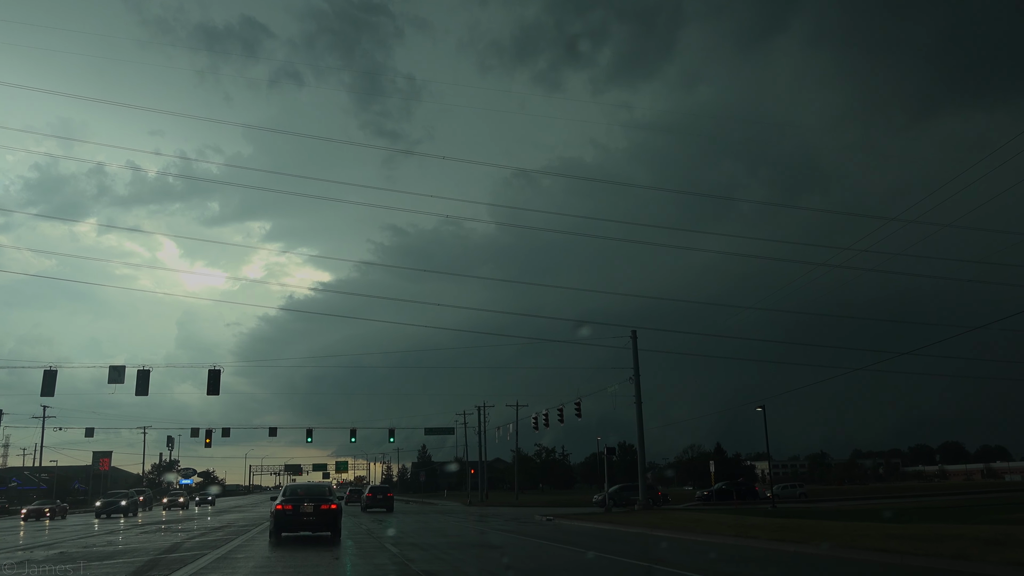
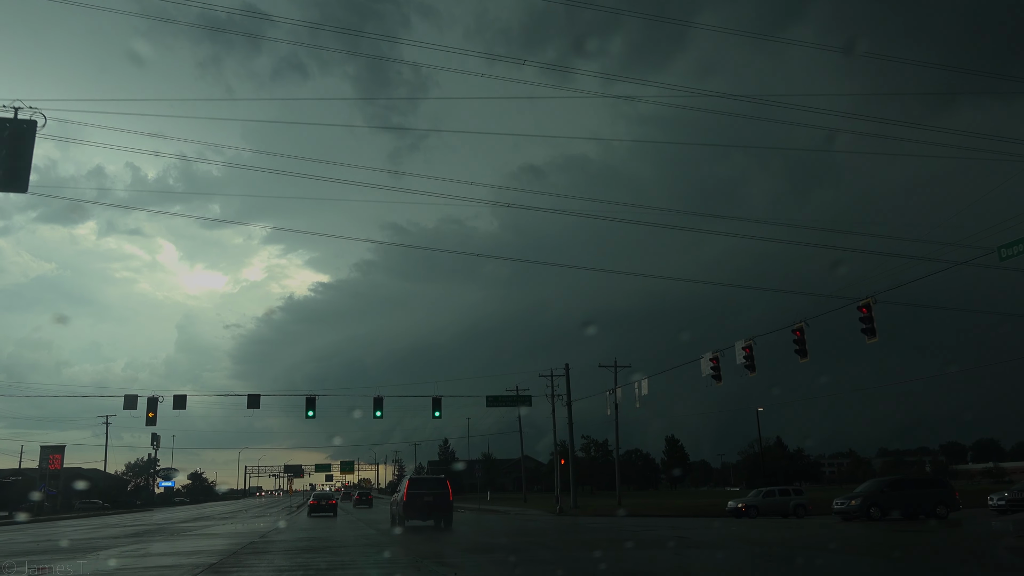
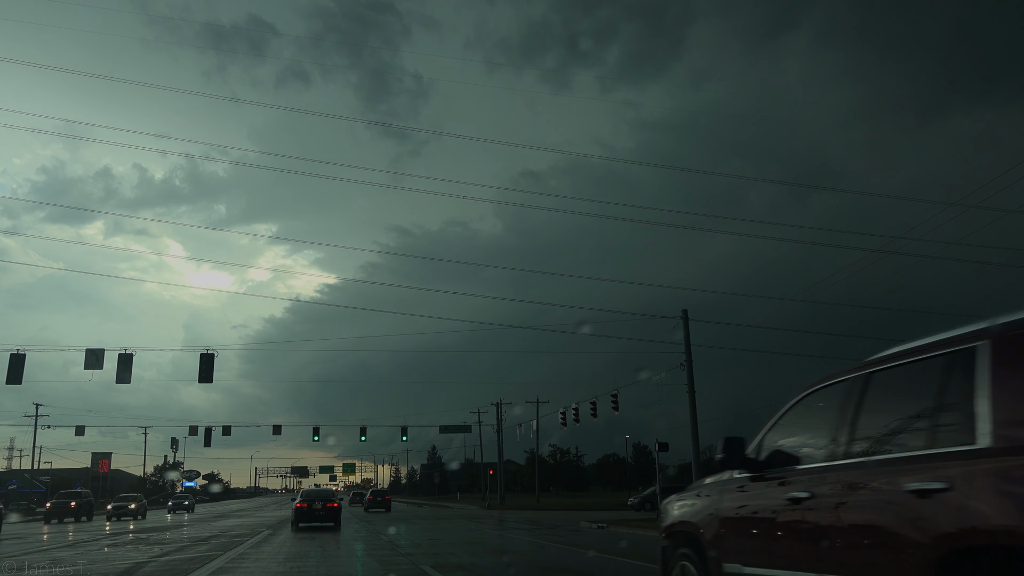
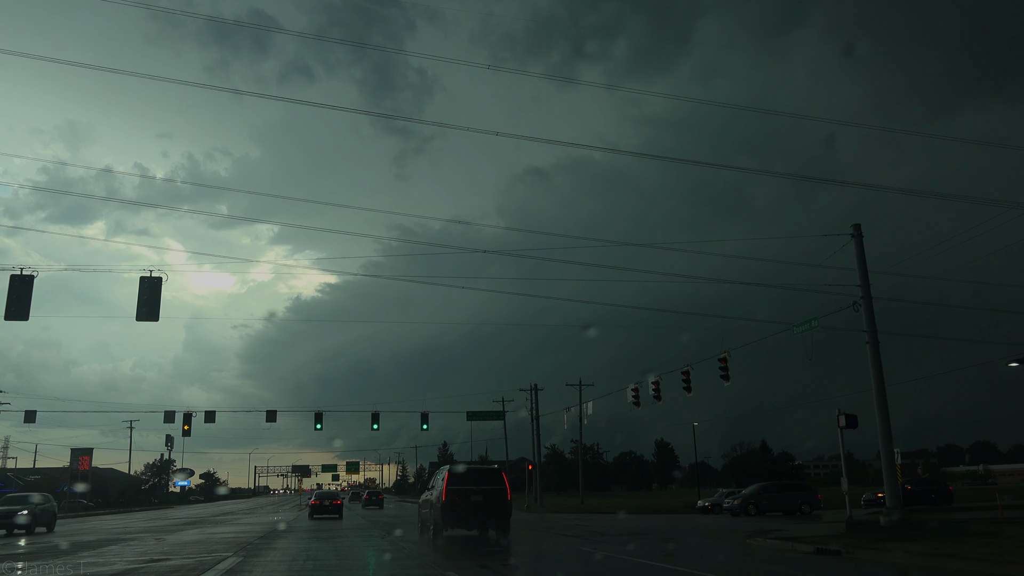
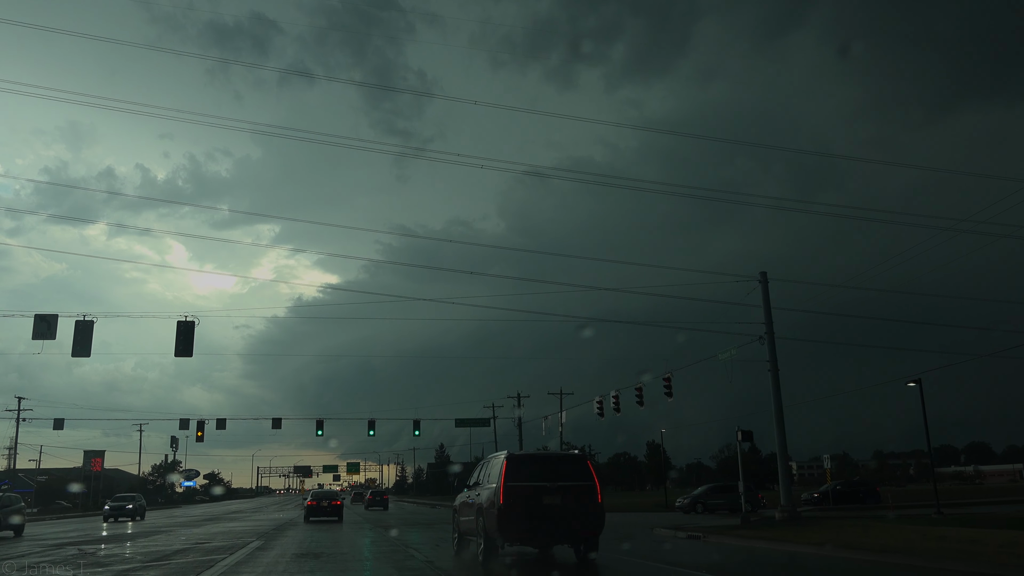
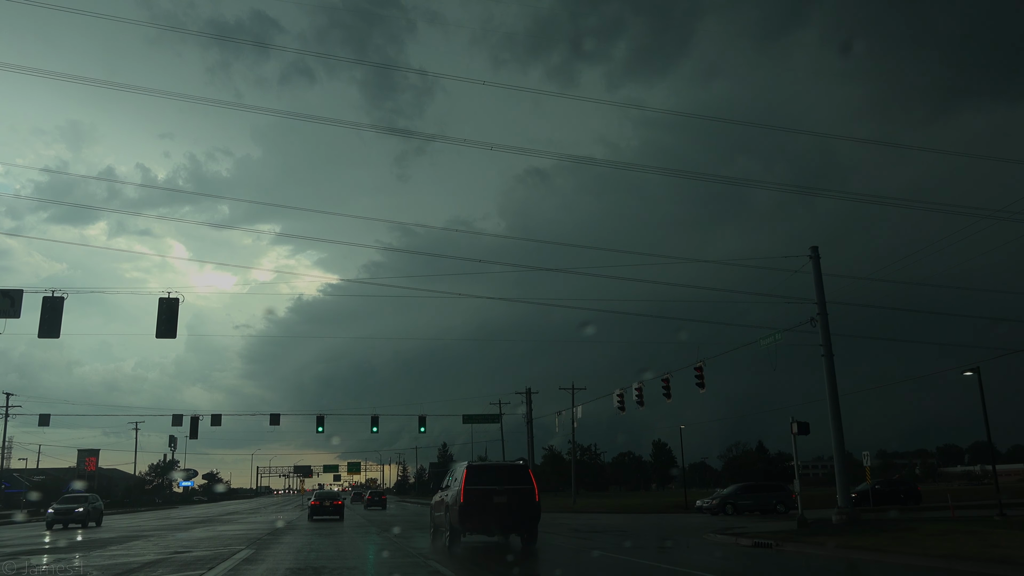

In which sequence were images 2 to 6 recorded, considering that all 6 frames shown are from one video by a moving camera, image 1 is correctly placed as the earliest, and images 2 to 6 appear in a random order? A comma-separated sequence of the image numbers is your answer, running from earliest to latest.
3, 5, 6, 4, 2
